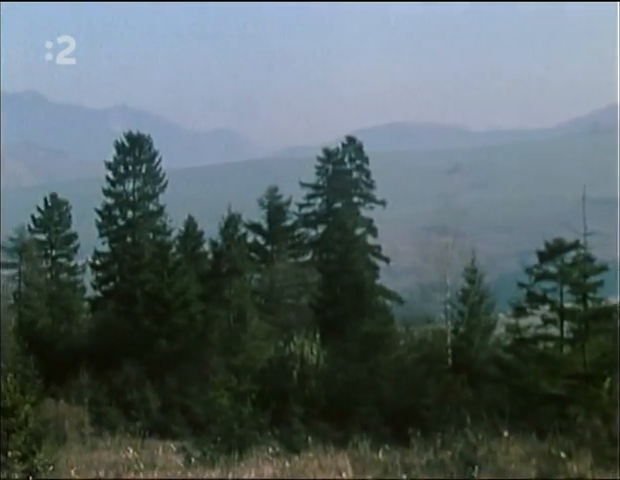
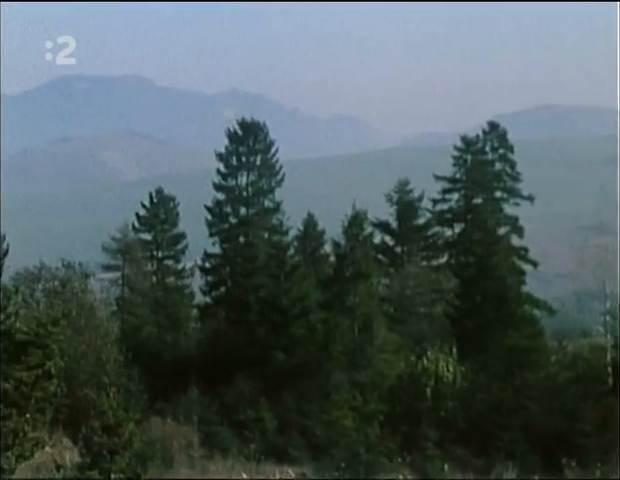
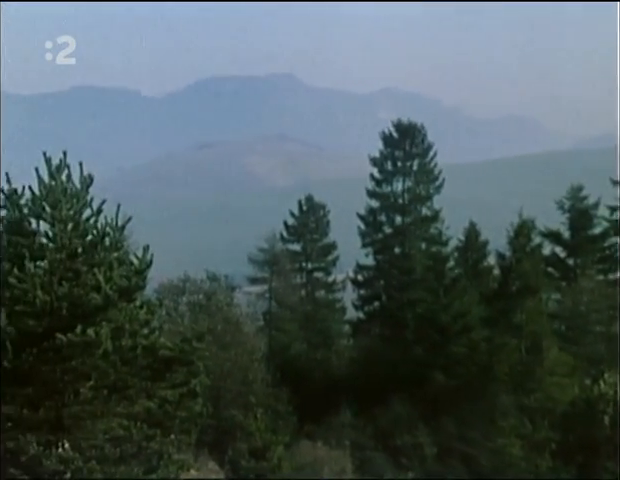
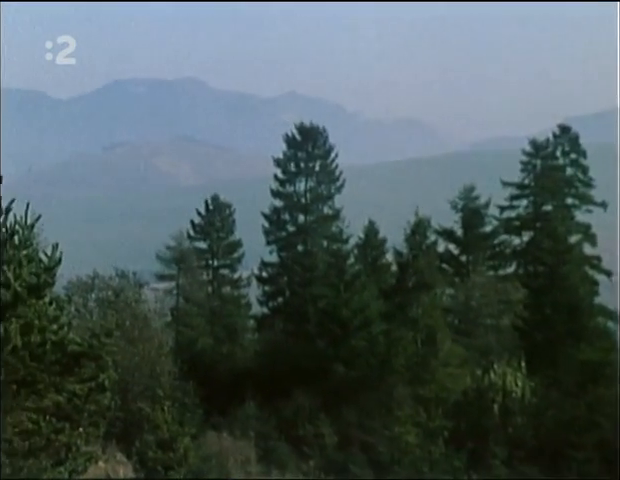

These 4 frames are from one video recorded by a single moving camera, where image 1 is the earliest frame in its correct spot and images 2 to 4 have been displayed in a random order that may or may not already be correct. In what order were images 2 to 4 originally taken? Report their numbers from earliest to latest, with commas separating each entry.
2, 4, 3
